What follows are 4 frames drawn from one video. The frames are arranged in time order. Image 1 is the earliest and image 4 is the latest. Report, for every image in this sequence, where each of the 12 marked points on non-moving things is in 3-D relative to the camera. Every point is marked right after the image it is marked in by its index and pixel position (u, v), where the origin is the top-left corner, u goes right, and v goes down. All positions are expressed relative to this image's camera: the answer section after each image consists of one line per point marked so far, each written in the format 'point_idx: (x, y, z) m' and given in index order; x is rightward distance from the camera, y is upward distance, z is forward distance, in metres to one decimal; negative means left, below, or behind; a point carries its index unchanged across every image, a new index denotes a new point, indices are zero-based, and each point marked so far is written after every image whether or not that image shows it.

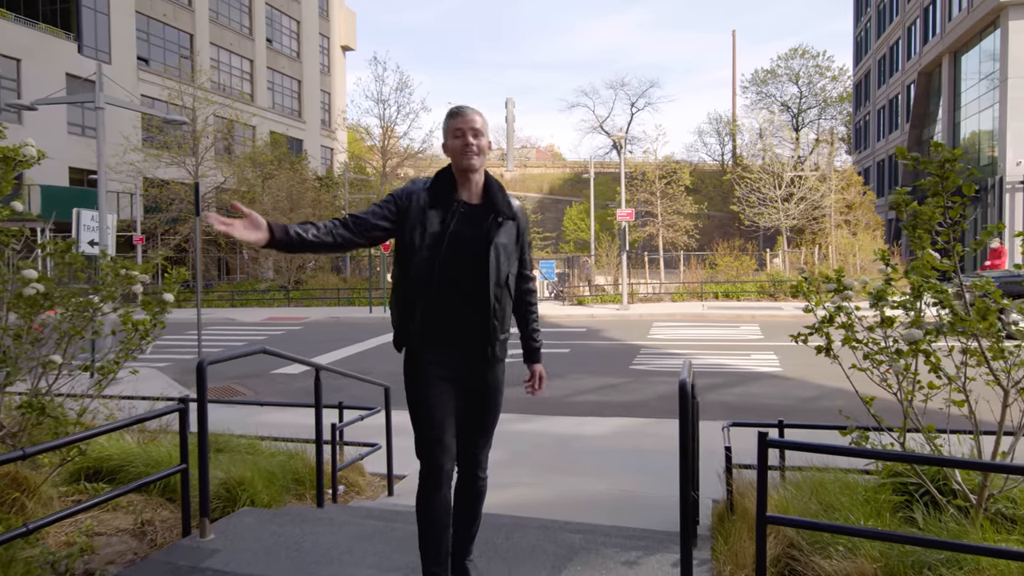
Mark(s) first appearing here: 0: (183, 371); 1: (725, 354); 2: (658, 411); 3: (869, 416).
0: (-5.4, -1.4, +12.1) m
1: (+3.9, -1.2, +13.5) m
2: (+1.8, -1.5, +9.2) m
3: (+4.7, -1.6, +8.7) m
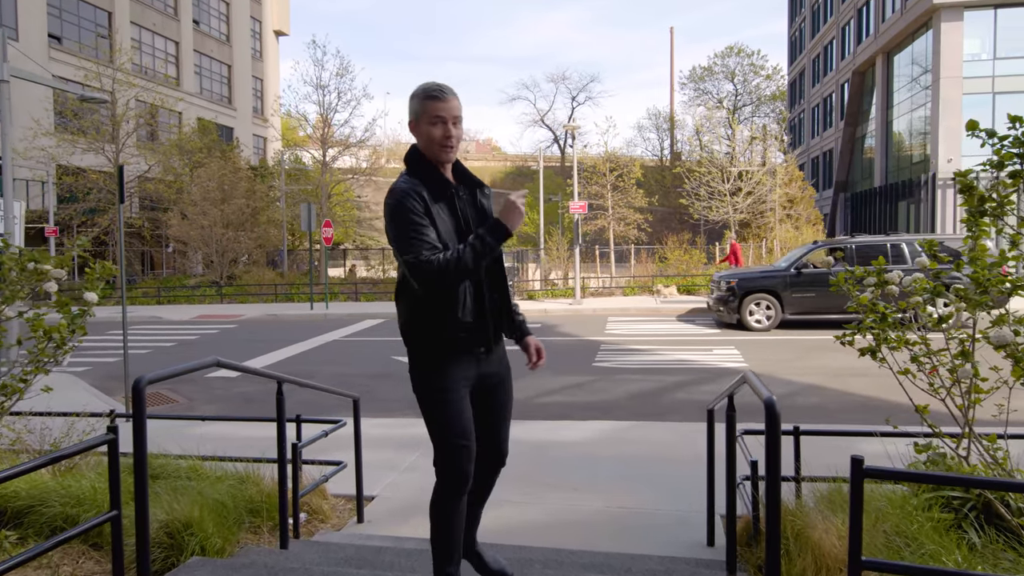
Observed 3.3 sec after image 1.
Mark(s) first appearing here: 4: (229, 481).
0: (-6.0, -1.3, +10.9) m
1: (+3.1, -1.1, +13.2) m
2: (+1.4, -1.5, +8.7) m
3: (+4.4, -1.5, +8.5) m
4: (-1.7, -1.2, +4.5) m
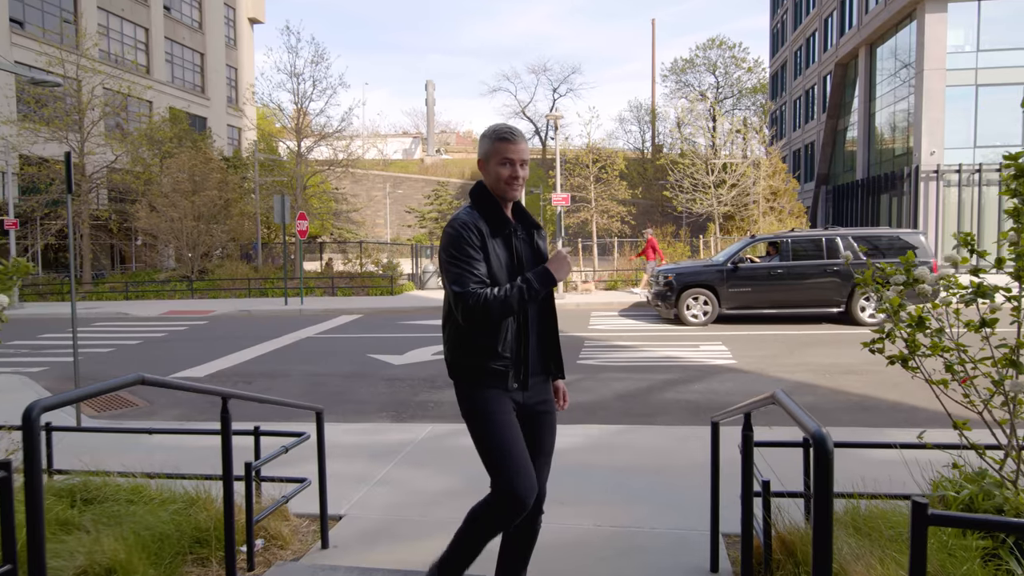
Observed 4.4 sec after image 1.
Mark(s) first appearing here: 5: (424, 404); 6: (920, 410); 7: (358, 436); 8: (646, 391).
0: (-6.2, -1.2, +10.3) m
1: (+2.8, -1.0, +12.8) m
2: (+1.2, -1.4, +8.3) m
3: (+4.2, -1.5, +8.1) m
4: (-1.8, -1.2, +4.0) m
5: (-1.0, -1.3, +8.4) m
6: (+4.7, -1.4, +8.6) m
7: (-1.4, -1.3, +6.7) m
8: (+1.7, -1.3, +9.4) m
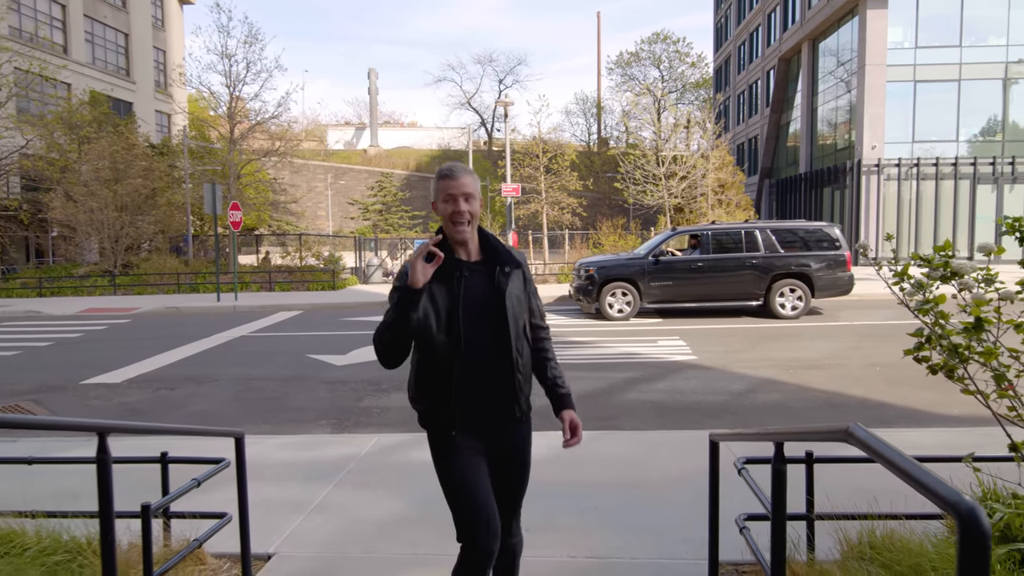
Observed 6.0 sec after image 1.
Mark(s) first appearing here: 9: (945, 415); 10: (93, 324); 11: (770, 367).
0: (-6.8, -1.2, +9.1) m
1: (+2.0, -0.9, +12.3) m
2: (+0.7, -1.3, +7.7) m
3: (+3.7, -1.4, +7.7) m
4: (-2.0, -1.1, +3.2) m
5: (-1.5, -1.3, +7.7) m
6: (+4.2, -1.3, +8.3) m
7: (-1.8, -1.3, +5.9) m
8: (+1.1, -1.2, +8.8) m
9: (+4.6, -1.3, +7.9) m
10: (-8.3, -0.7, +14.7) m
11: (+3.6, -1.1, +10.4) m
